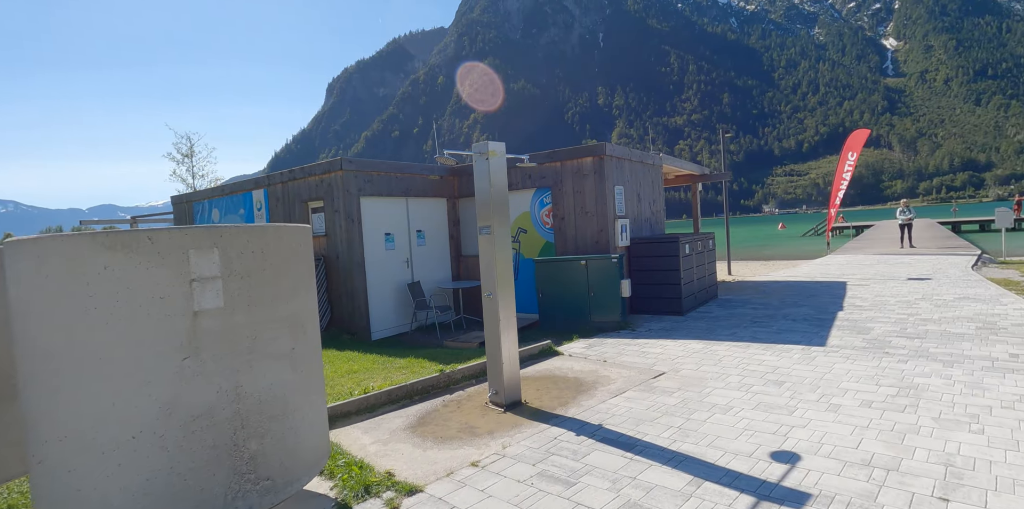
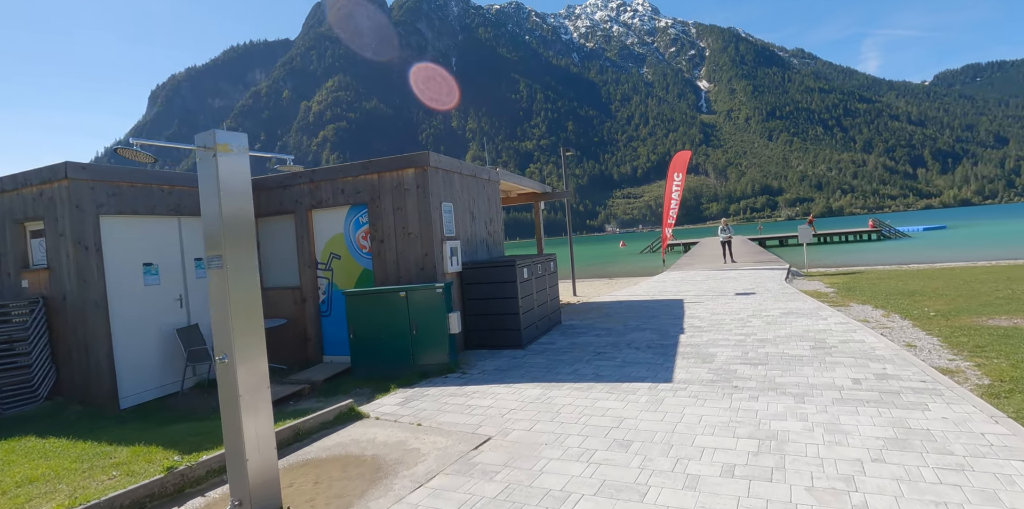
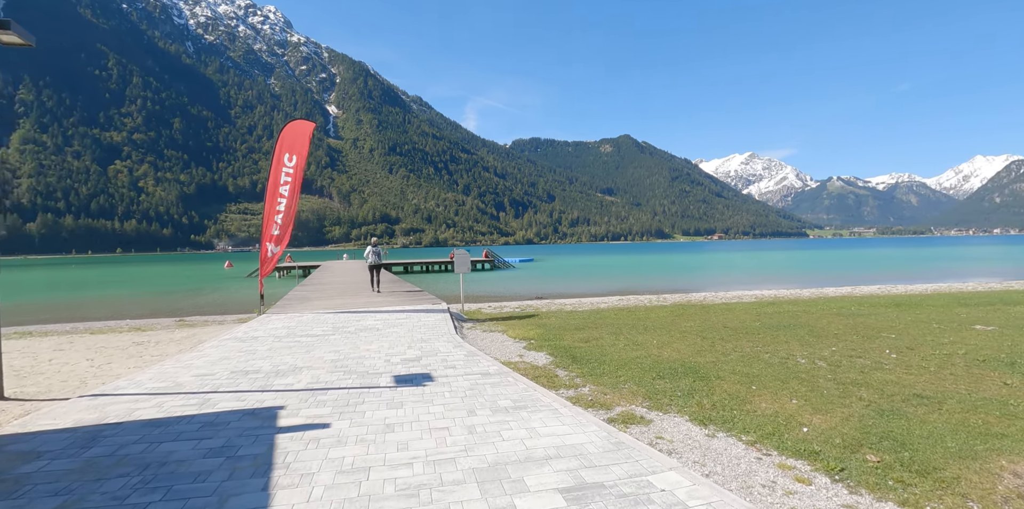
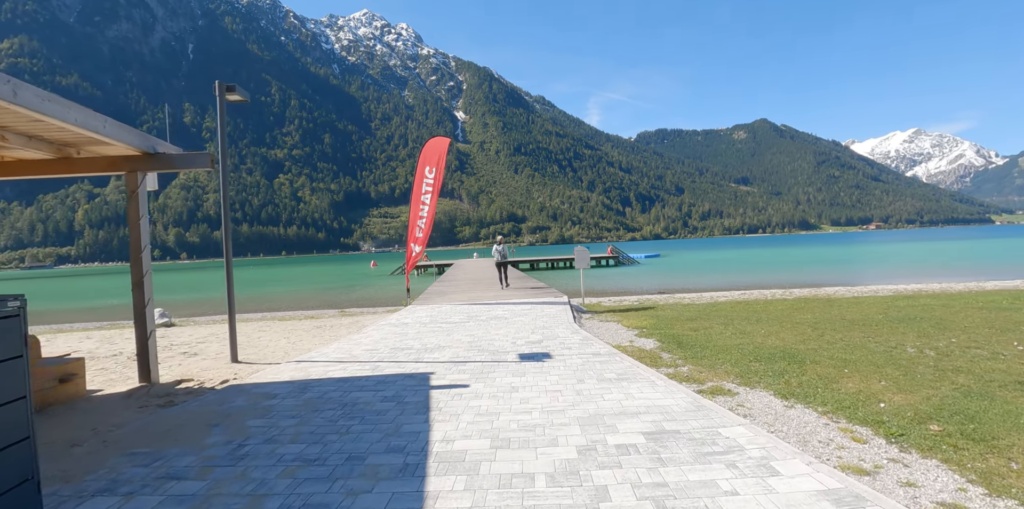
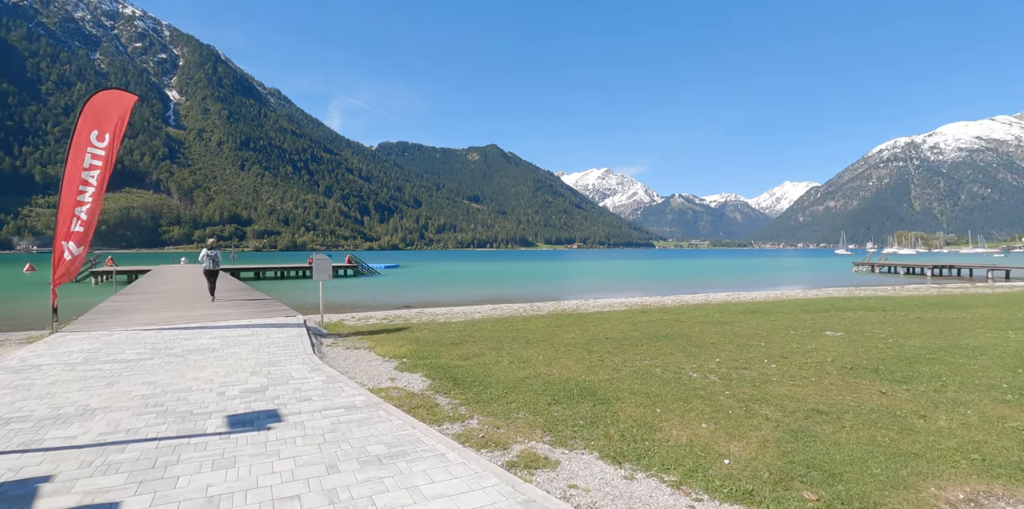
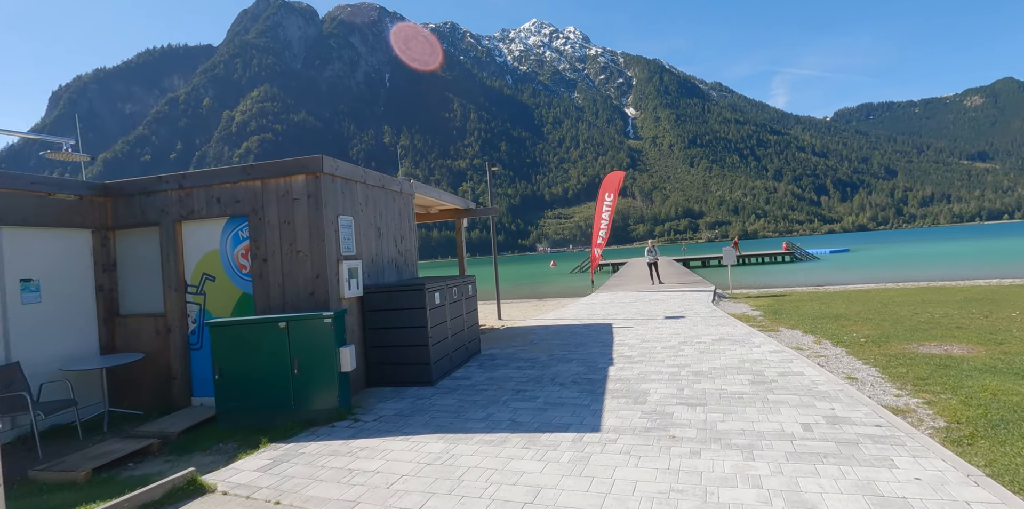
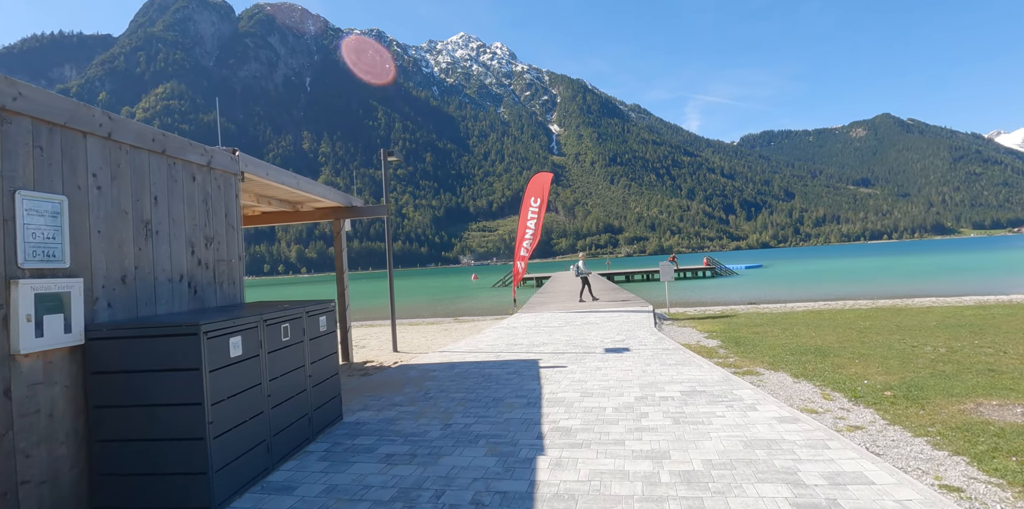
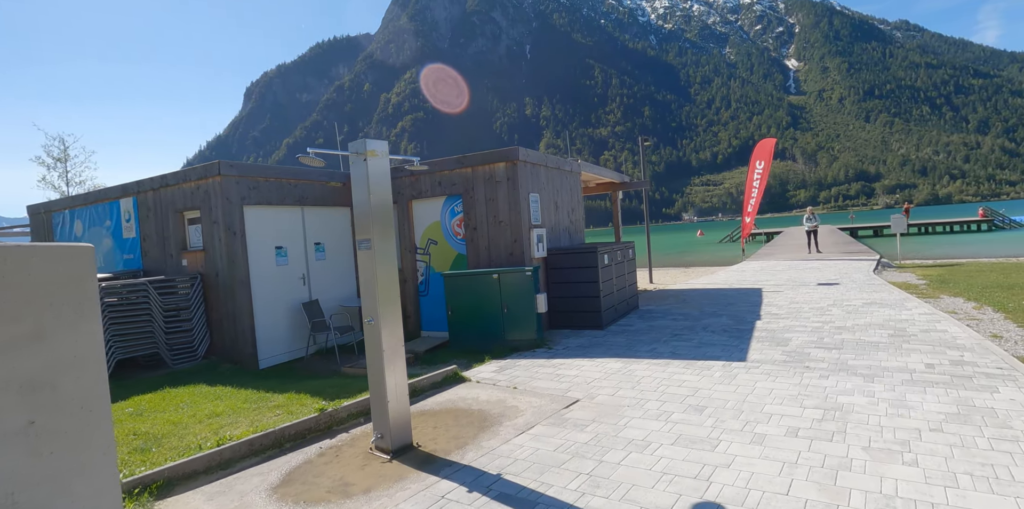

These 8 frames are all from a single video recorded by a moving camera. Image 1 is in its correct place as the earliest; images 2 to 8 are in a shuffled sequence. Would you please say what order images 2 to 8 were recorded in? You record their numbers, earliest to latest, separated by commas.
8, 2, 6, 7, 4, 3, 5
